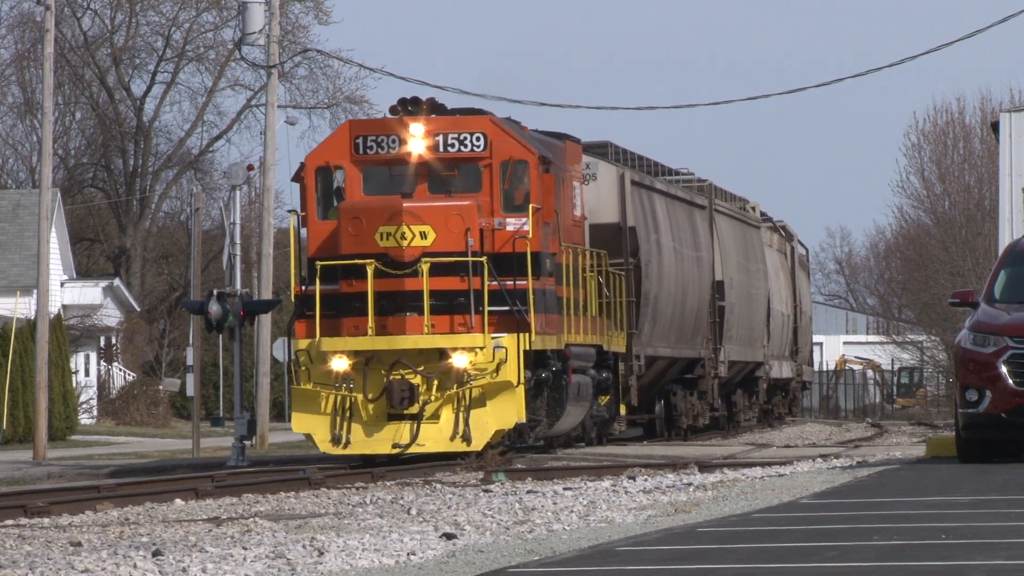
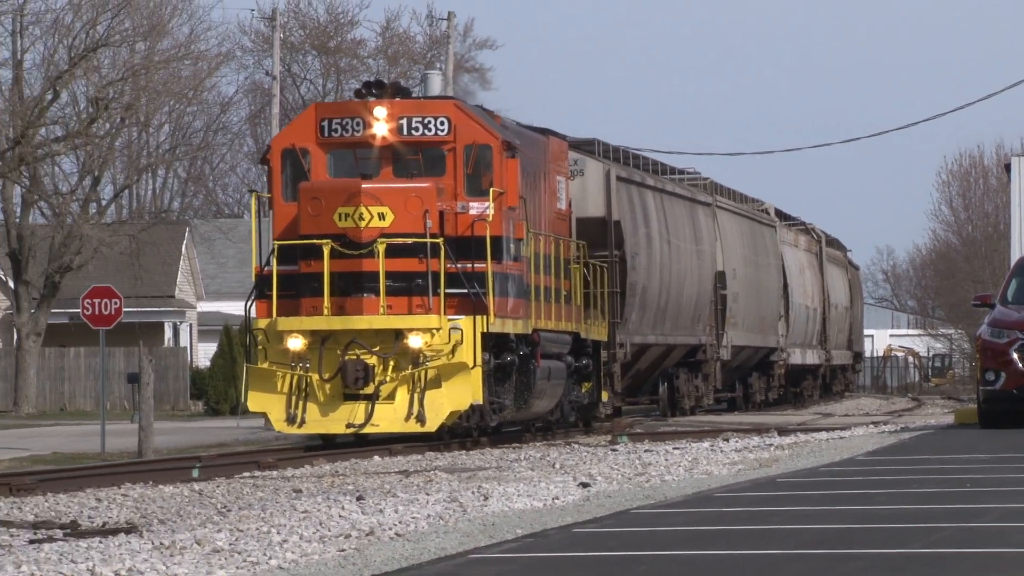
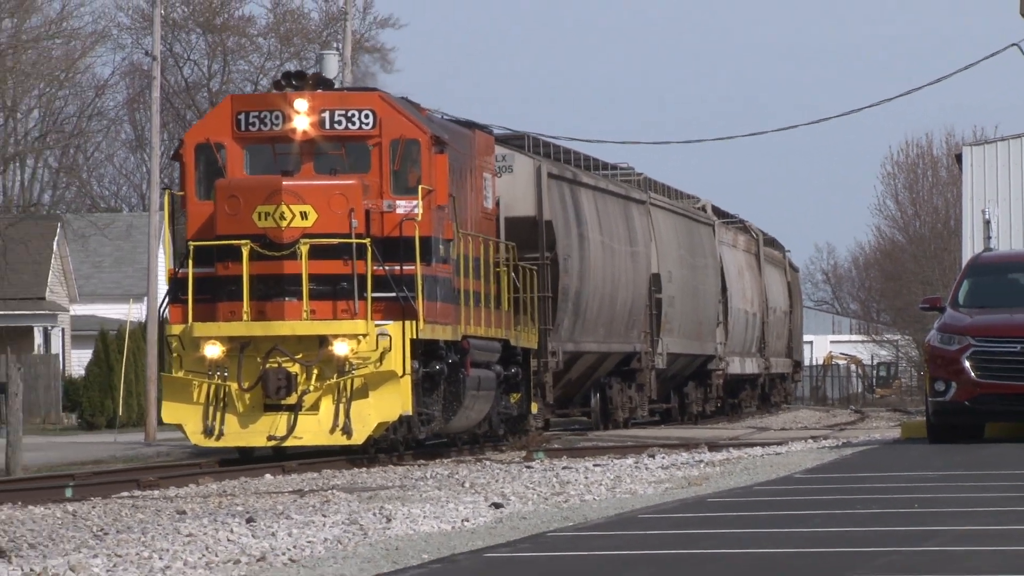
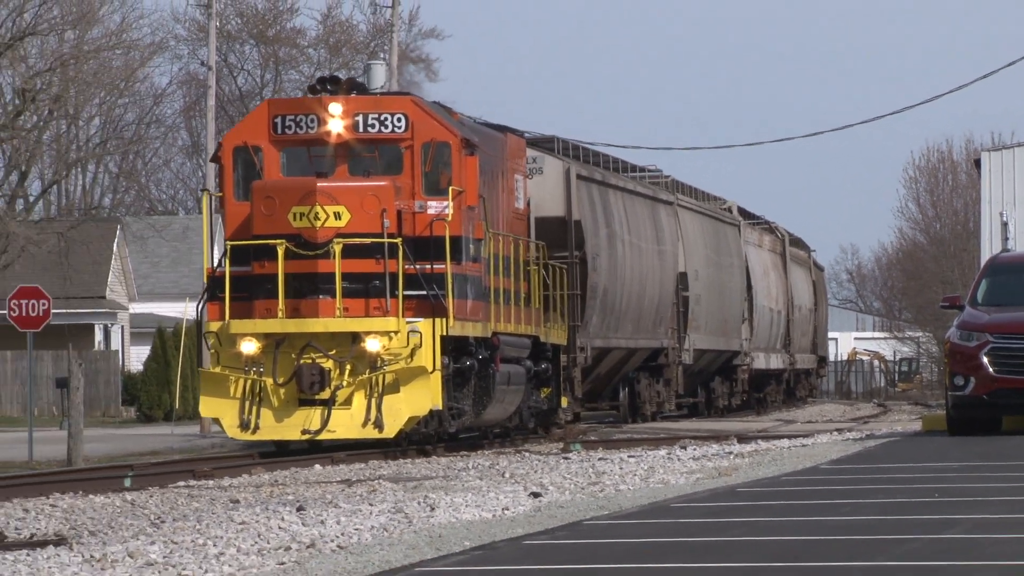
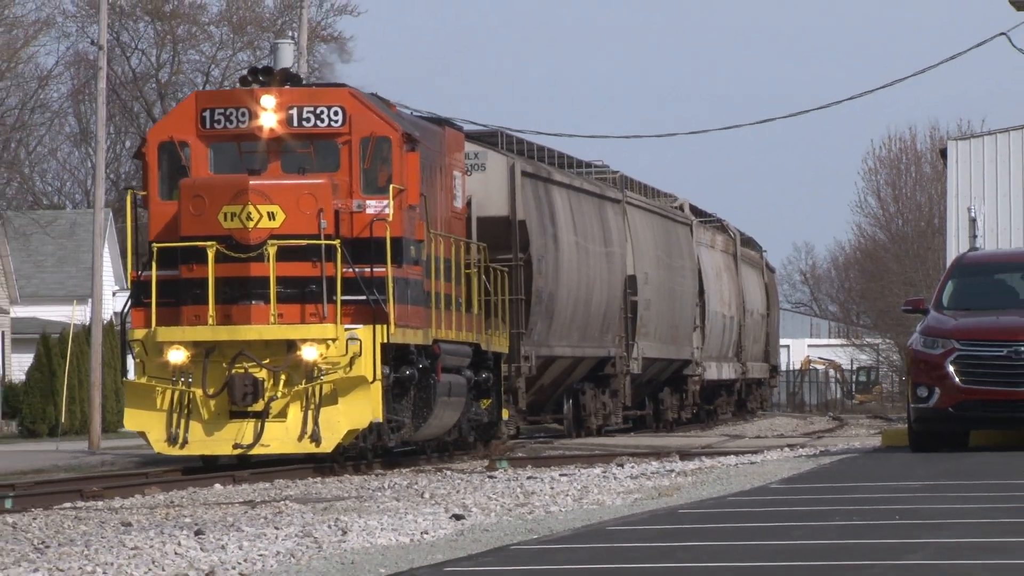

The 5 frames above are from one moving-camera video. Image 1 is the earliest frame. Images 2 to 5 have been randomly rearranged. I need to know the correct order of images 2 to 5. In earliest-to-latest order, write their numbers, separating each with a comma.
5, 3, 4, 2
